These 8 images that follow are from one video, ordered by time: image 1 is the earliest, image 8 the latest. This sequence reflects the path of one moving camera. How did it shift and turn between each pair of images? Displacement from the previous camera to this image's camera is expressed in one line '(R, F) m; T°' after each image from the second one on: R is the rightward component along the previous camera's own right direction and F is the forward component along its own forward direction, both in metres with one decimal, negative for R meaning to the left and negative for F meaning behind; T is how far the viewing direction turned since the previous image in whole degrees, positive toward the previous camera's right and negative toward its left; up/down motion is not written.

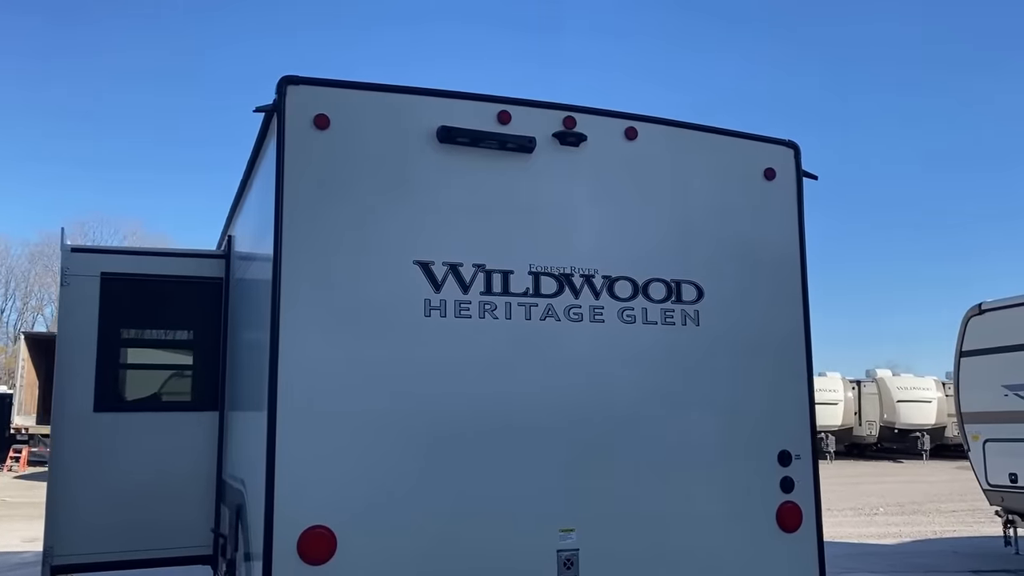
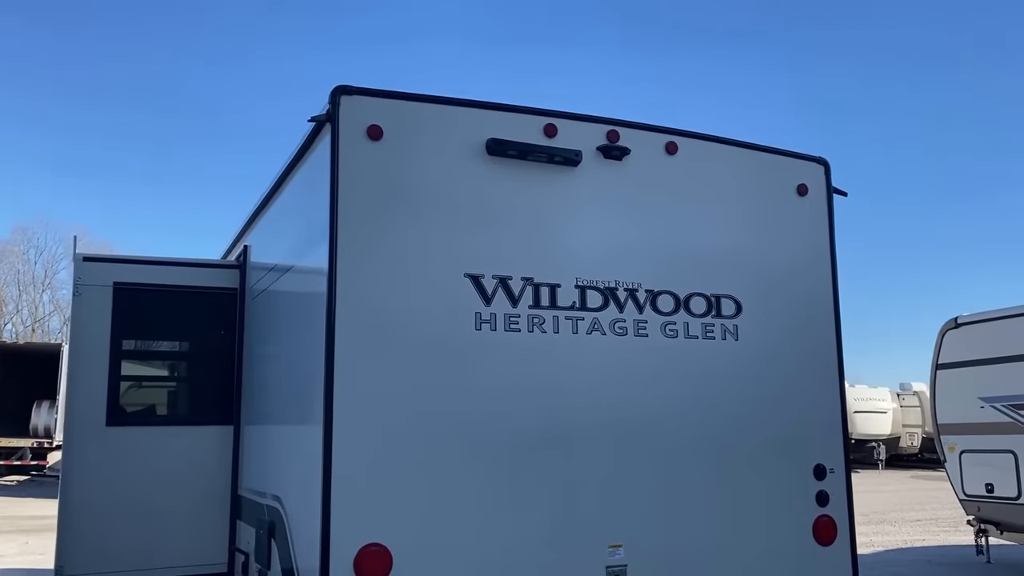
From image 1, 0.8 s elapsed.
(-0.3, 0.0) m; +3°
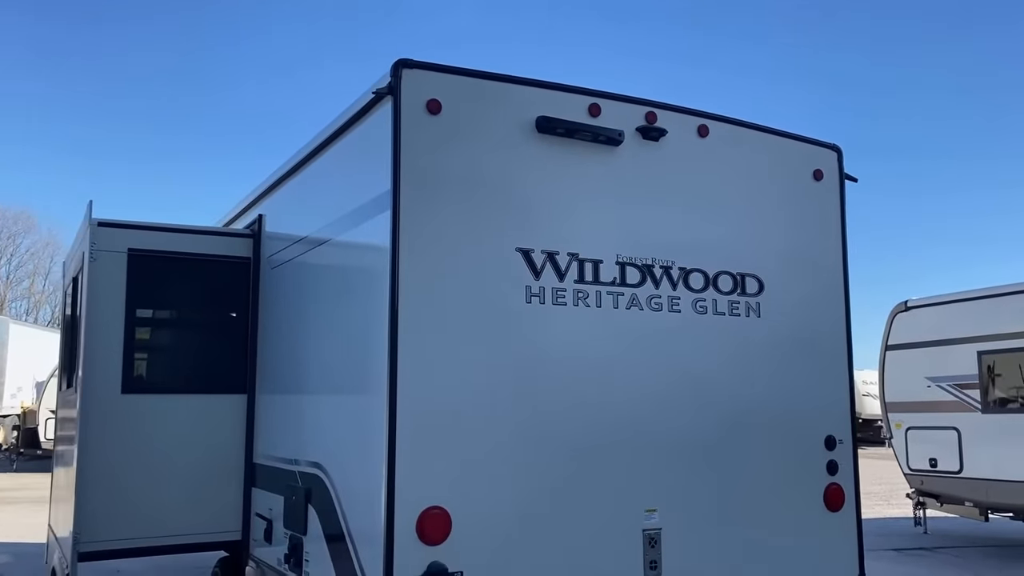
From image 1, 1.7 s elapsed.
(-0.4, -0.1) m; +4°
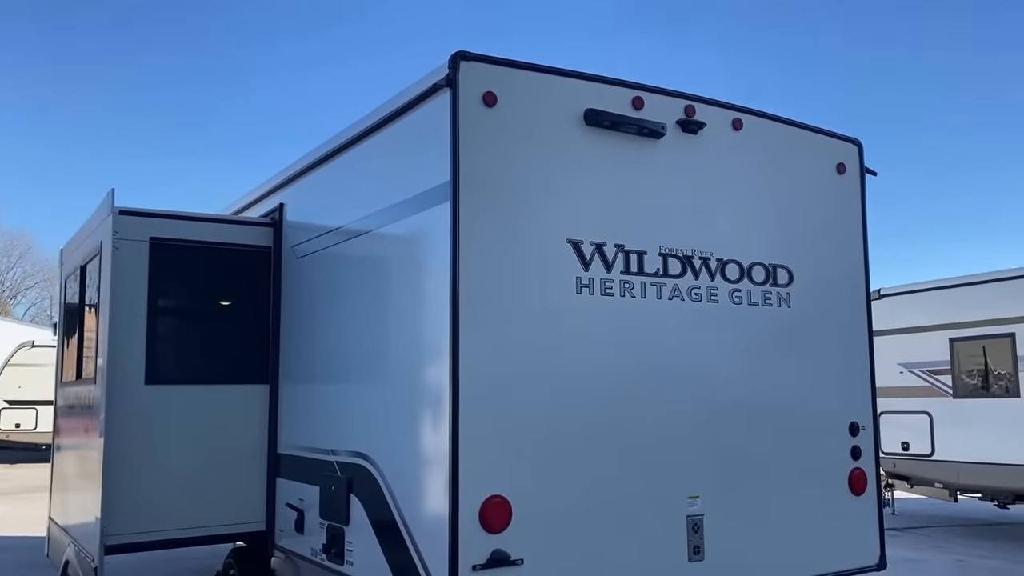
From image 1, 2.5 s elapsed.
(-0.4, 0.0) m; +3°
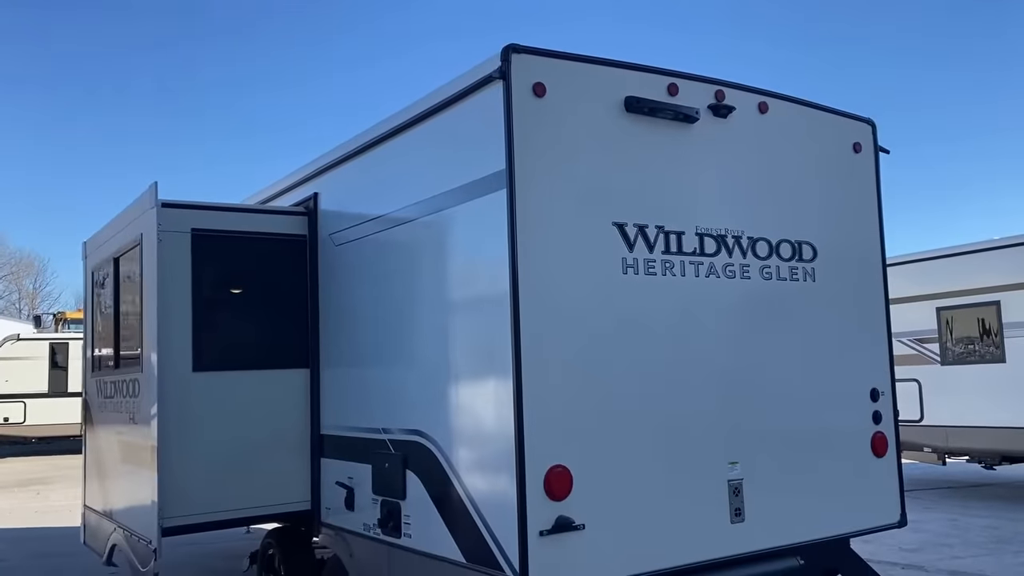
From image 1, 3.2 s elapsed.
(-0.3, -0.2) m; +2°
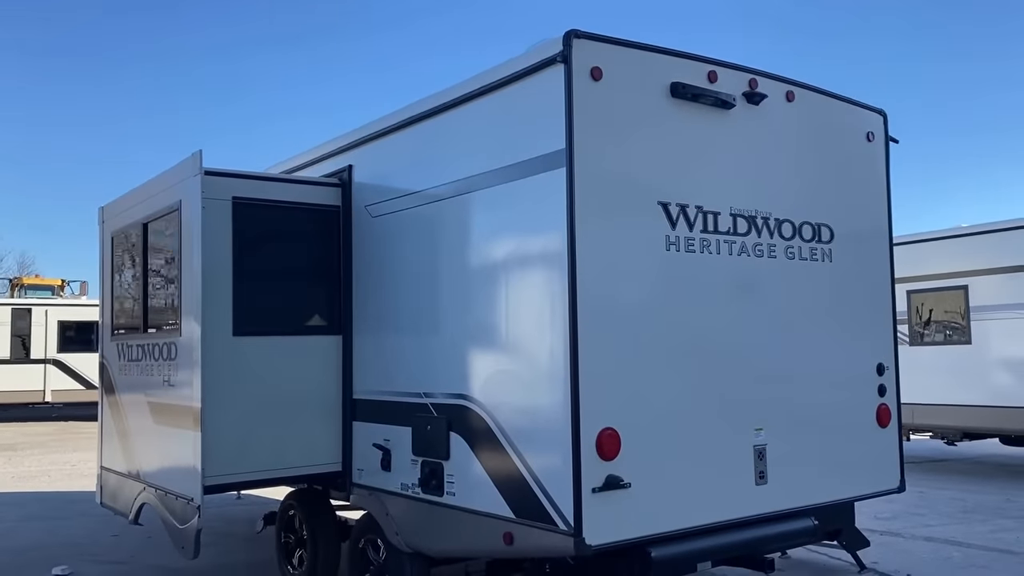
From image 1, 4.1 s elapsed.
(-0.4, -0.2) m; +3°
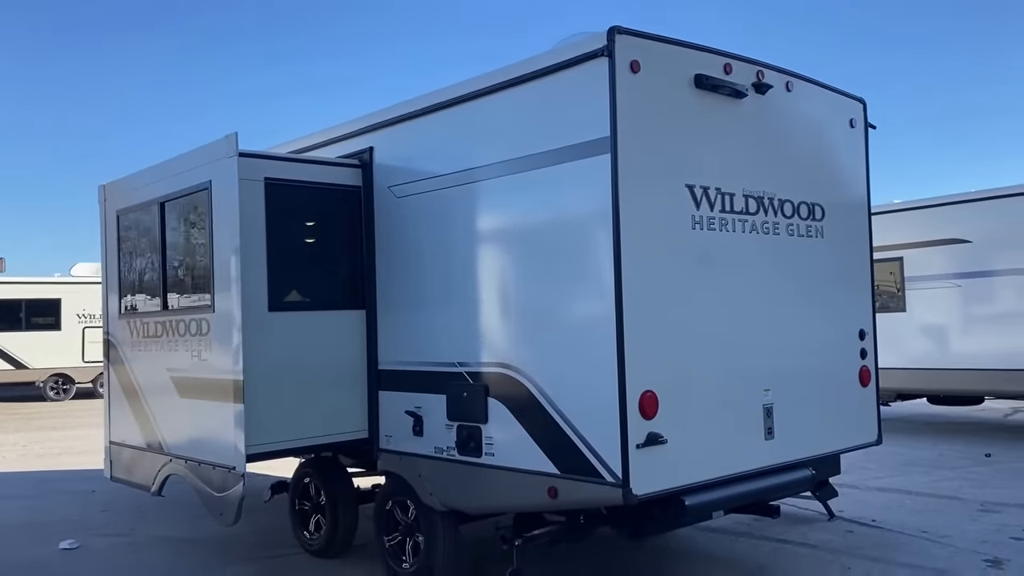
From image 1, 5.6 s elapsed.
(-0.5, -0.3) m; +5°
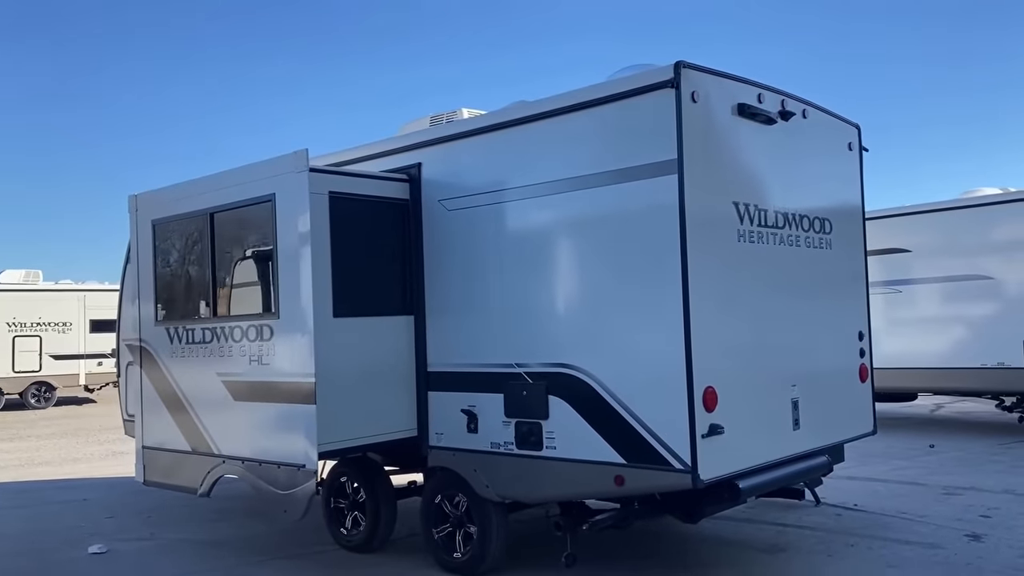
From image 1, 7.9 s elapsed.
(-0.8, -0.3) m; +6°
